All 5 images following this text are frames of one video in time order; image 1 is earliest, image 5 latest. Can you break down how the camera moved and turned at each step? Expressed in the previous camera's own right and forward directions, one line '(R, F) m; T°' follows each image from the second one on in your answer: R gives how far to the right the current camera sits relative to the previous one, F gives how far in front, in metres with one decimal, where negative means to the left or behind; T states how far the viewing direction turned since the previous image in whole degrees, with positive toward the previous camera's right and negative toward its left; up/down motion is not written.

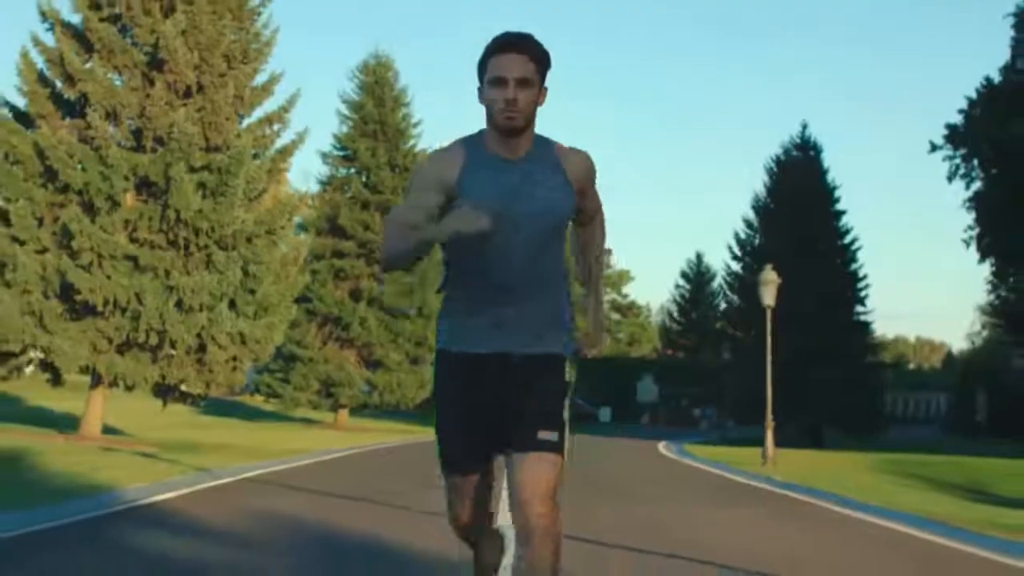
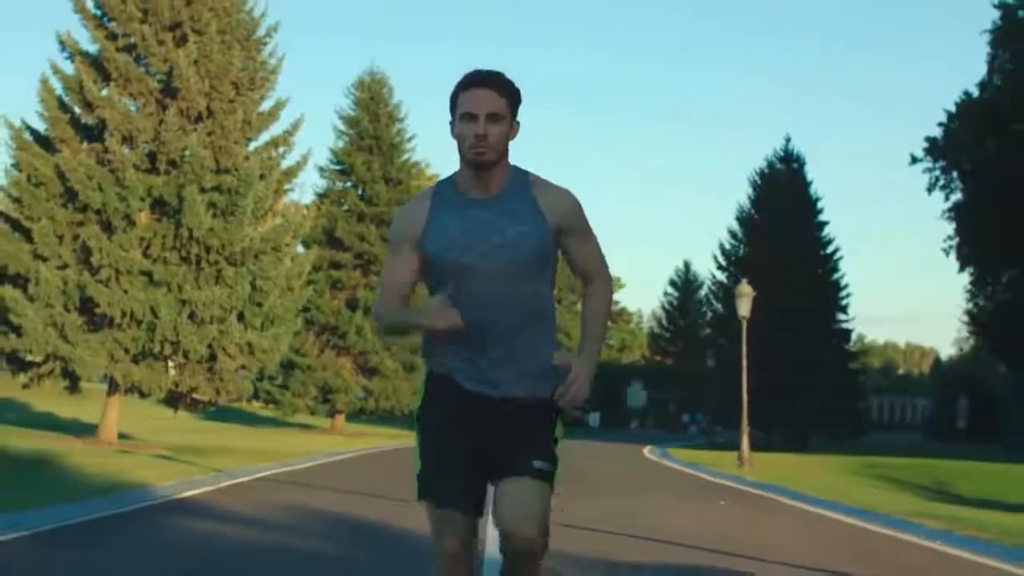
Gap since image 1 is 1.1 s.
(0.0, -1.6) m; 0°
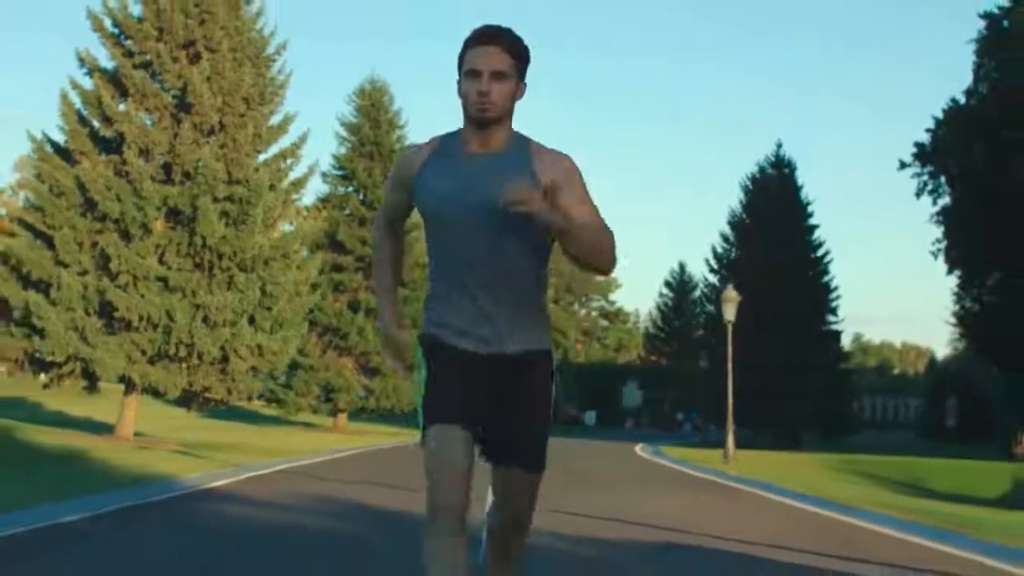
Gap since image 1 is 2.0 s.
(0.0, -1.4) m; 0°
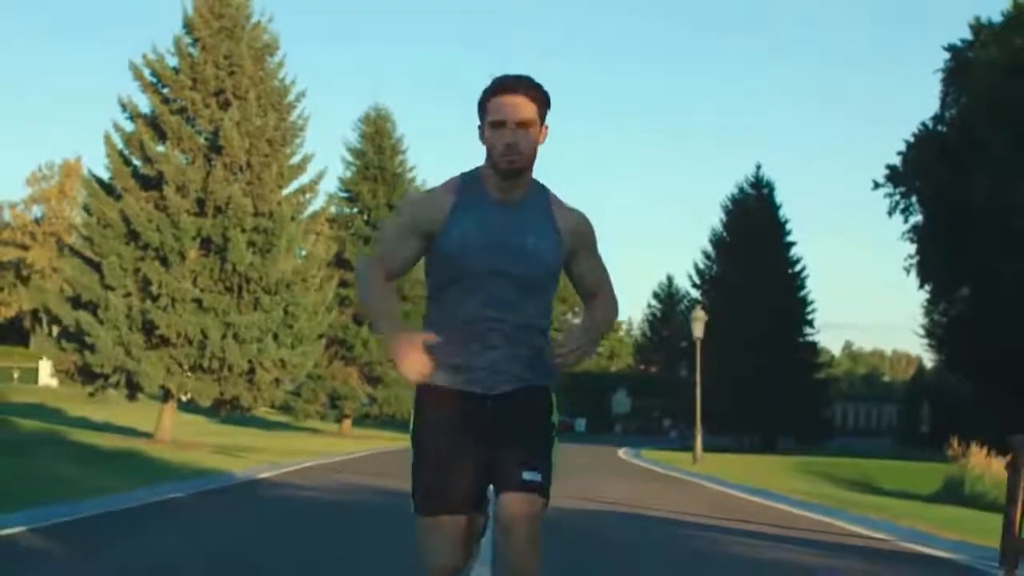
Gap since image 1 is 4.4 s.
(0.0, -3.7) m; 0°
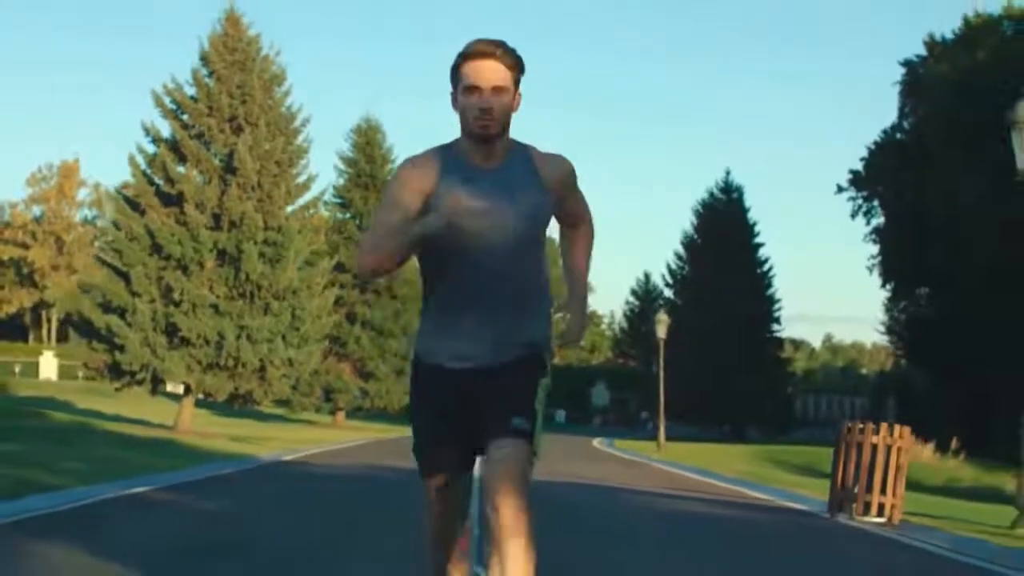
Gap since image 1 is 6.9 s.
(0.0, -3.8) m; +1°
